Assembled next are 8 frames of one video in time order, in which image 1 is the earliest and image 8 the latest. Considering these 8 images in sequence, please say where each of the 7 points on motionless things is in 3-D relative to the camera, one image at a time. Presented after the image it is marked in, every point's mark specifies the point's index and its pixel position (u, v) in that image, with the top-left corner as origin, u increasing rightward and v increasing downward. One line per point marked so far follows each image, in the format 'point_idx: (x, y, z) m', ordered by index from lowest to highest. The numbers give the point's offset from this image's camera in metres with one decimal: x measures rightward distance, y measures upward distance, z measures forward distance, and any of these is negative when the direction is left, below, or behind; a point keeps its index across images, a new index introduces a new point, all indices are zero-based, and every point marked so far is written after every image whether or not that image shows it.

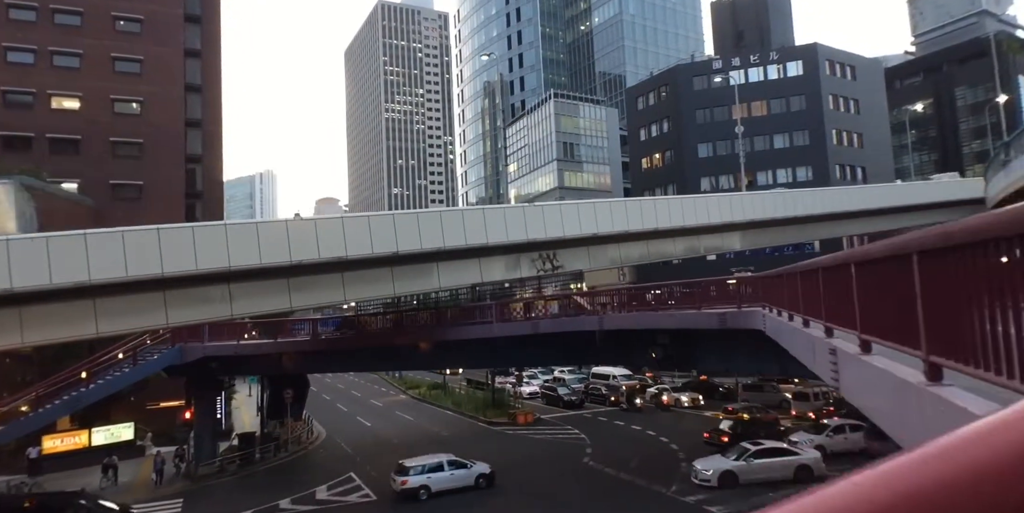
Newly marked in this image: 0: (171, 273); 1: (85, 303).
0: (-10.9, -0.3, +18.0) m
1: (-13.1, -1.3, +17.1) m
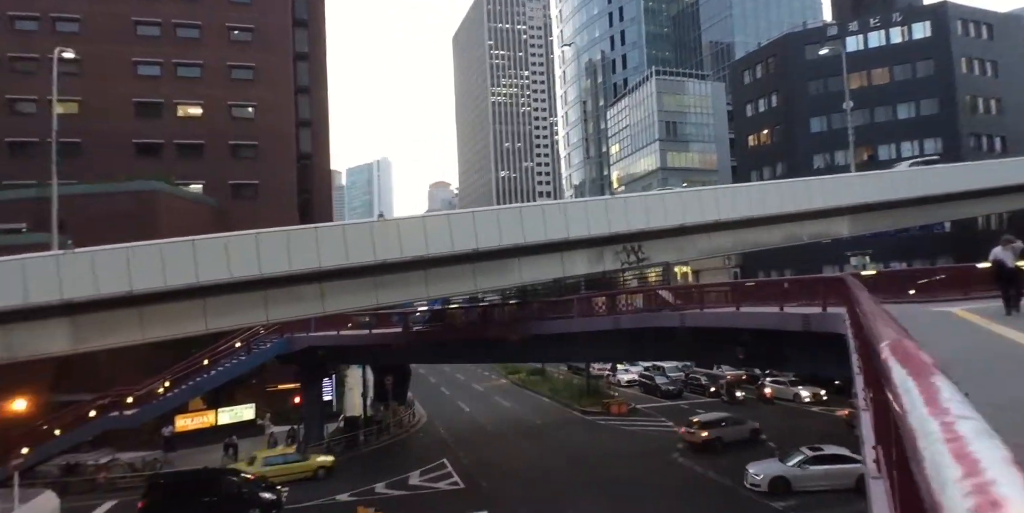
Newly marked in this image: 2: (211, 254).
0: (-8.5, -0.5, +19.3) m
1: (-10.8, -1.4, +18.8) m
2: (-10.0, +0.1, +18.6) m
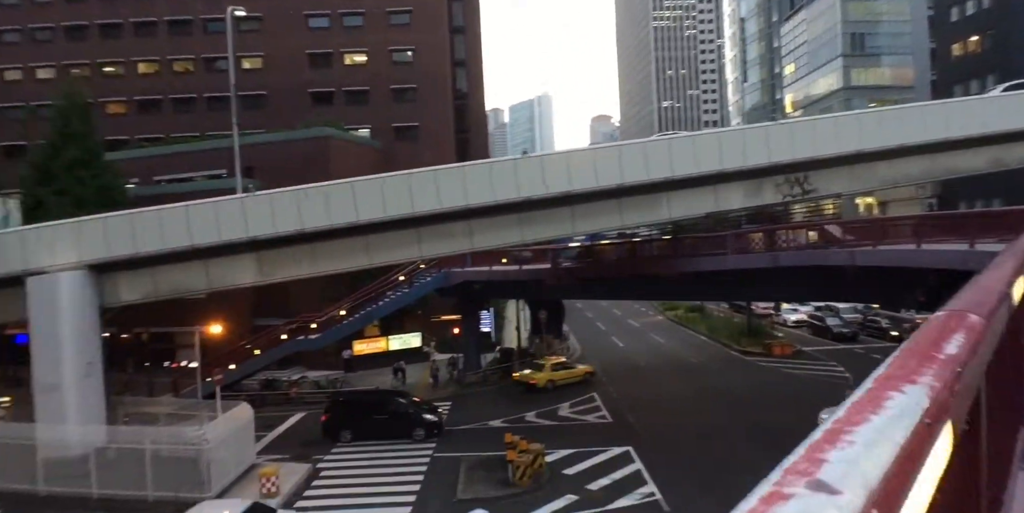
0: (-3.6, +1.6, +20.1) m
1: (-5.9, +0.7, +20.4) m
2: (-5.2, +2.2, +19.7) m
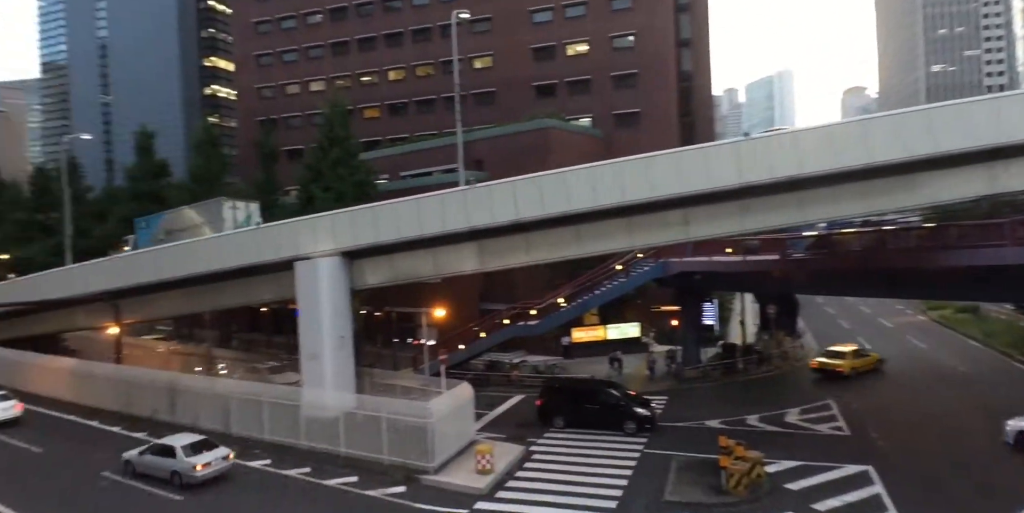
0: (+3.7, +1.9, +19.4) m
1: (+1.6, +1.0, +20.6) m
2: (+2.1, +2.5, +19.7) m
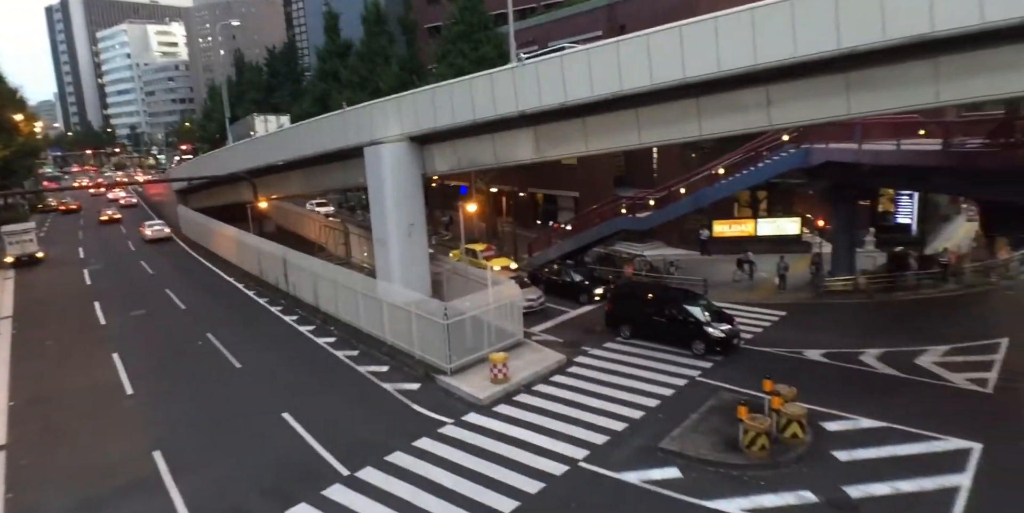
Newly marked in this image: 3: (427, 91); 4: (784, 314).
0: (+4.9, +4.6, +15.1) m
1: (+3.5, +4.2, +17.2) m
2: (+3.5, +5.4, +15.8) m
3: (-2.9, +5.4, +19.1) m
4: (+9.0, -1.9, +19.4) m
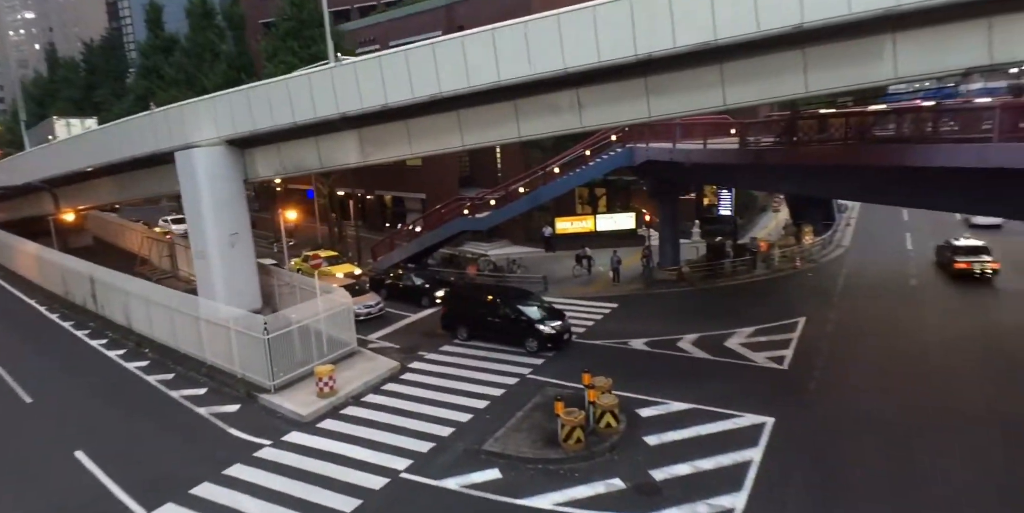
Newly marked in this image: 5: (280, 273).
0: (0.0, +4.6, +15.3) m
1: (-1.8, +4.1, +17.1) m
2: (-1.6, +5.3, +15.8) m
3: (-8.4, +5.1, +17.9) m
4: (+3.6, -1.7, +20.3) m
5: (-8.0, -0.5, +19.9) m
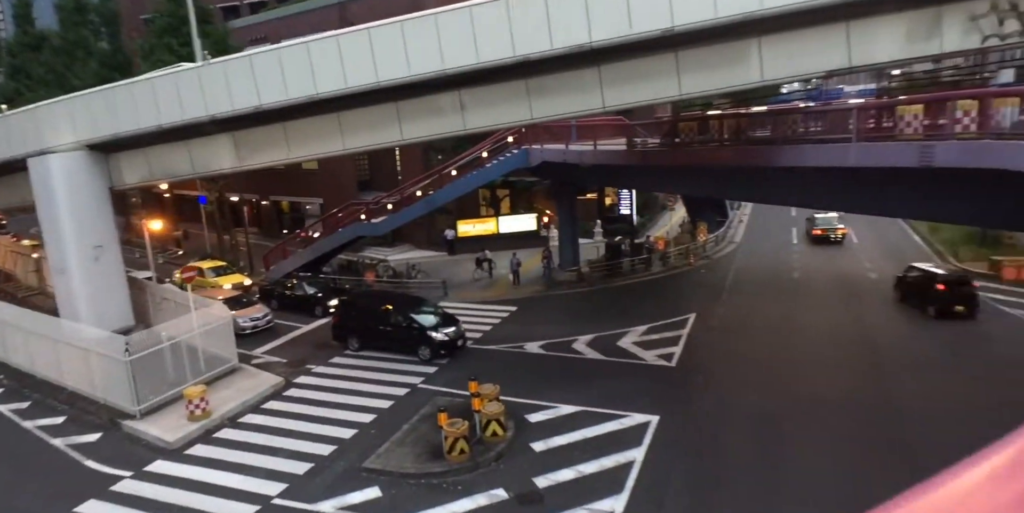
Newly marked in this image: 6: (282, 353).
0: (-3.2, +4.4, +14.8) m
1: (-5.1, +3.8, +16.3) m
2: (-4.8, +5.1, +15.0) m
3: (-11.8, +4.6, +16.4) m
4: (+0.1, -1.8, +20.1) m
5: (-11.4, -0.9, +18.5) m
6: (-7.1, -3.0, +18.1) m
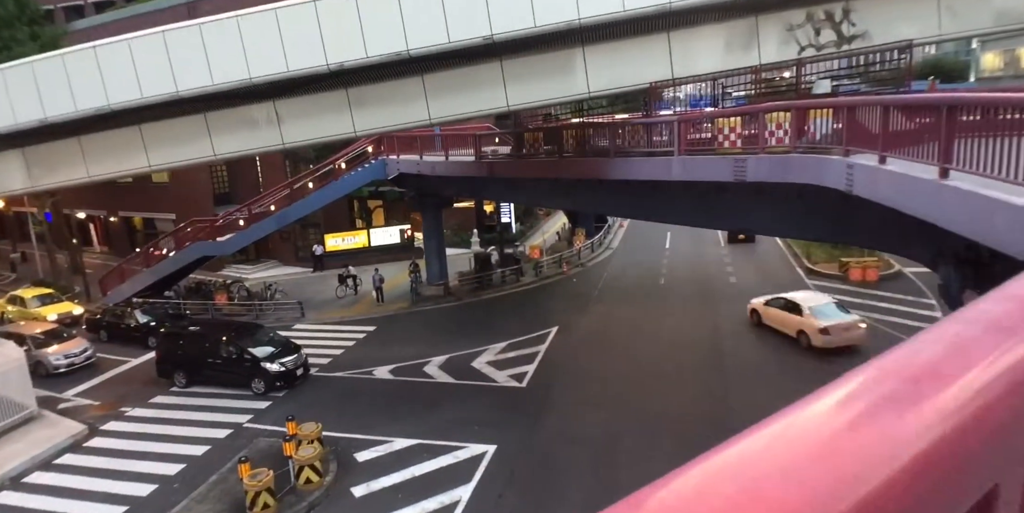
0: (-7.5, +3.7, +13.3) m
1: (-9.5, +3.1, +14.7) m
2: (-9.1, +4.3, +13.4) m
3: (-16.2, +3.7, +14.2) m
4: (-4.6, -2.4, +19.0) m
5: (-15.9, -1.9, +16.3) m
6: (-11.5, -3.8, +16.4) m
